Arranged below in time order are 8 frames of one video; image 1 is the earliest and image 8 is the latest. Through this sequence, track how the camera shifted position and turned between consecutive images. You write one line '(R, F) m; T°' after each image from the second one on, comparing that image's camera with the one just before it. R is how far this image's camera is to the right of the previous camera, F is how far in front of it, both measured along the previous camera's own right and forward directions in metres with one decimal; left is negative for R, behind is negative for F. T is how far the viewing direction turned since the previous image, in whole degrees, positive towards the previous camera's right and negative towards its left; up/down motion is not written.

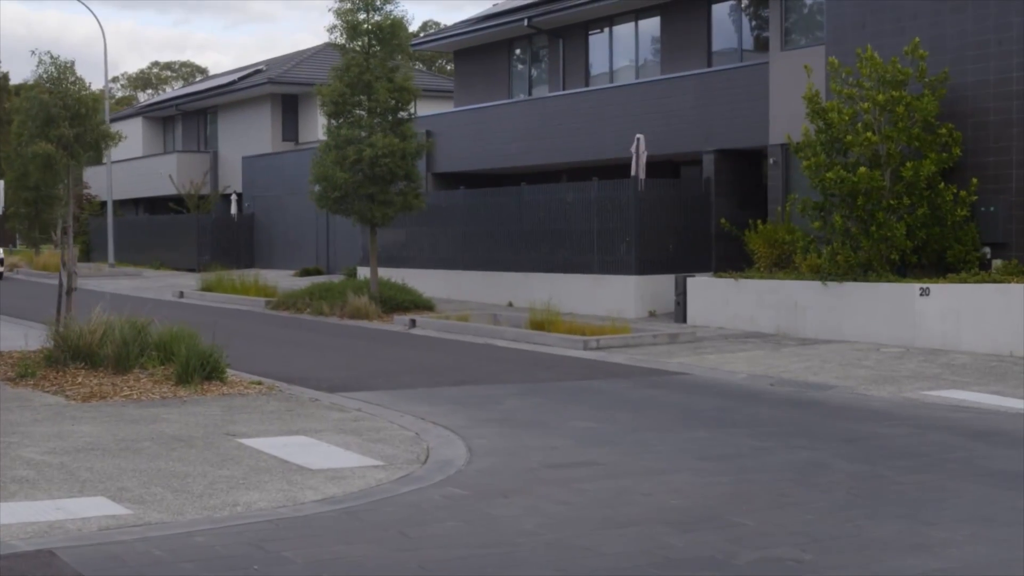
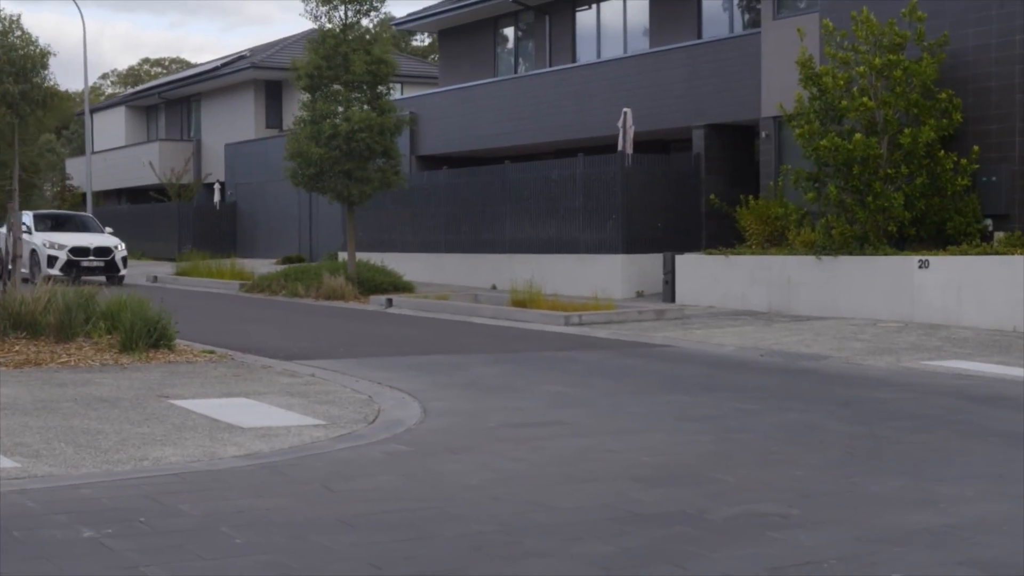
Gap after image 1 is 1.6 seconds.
(+0.3, +1.1) m; 0°
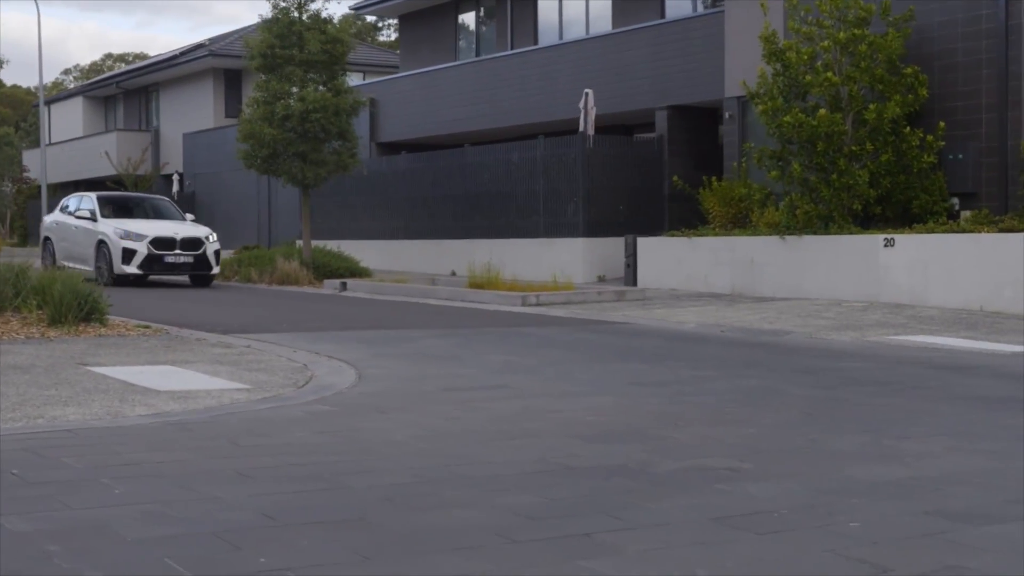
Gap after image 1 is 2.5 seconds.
(+0.2, +0.6) m; +1°
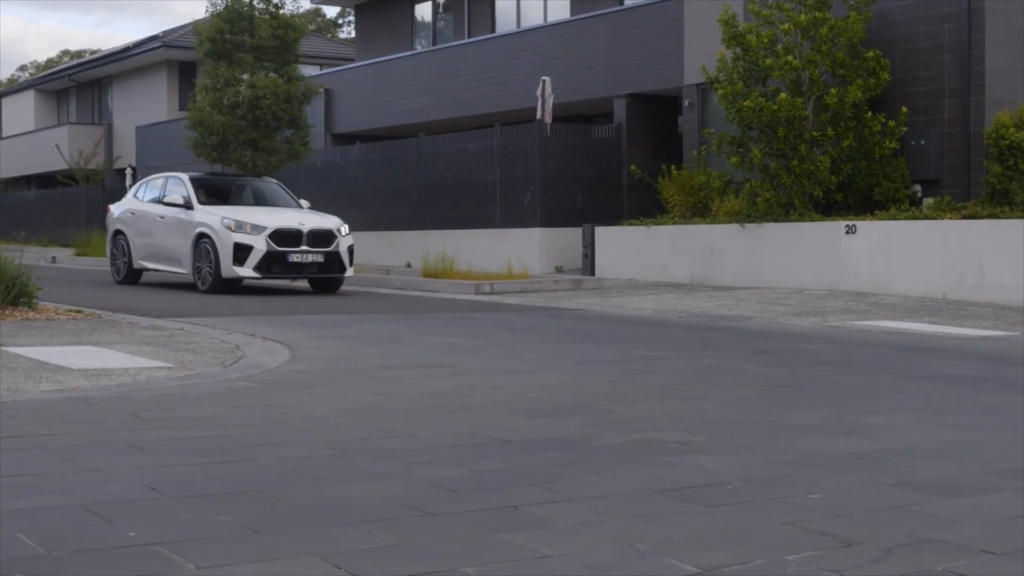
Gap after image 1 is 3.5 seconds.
(+0.1, +0.6) m; +1°
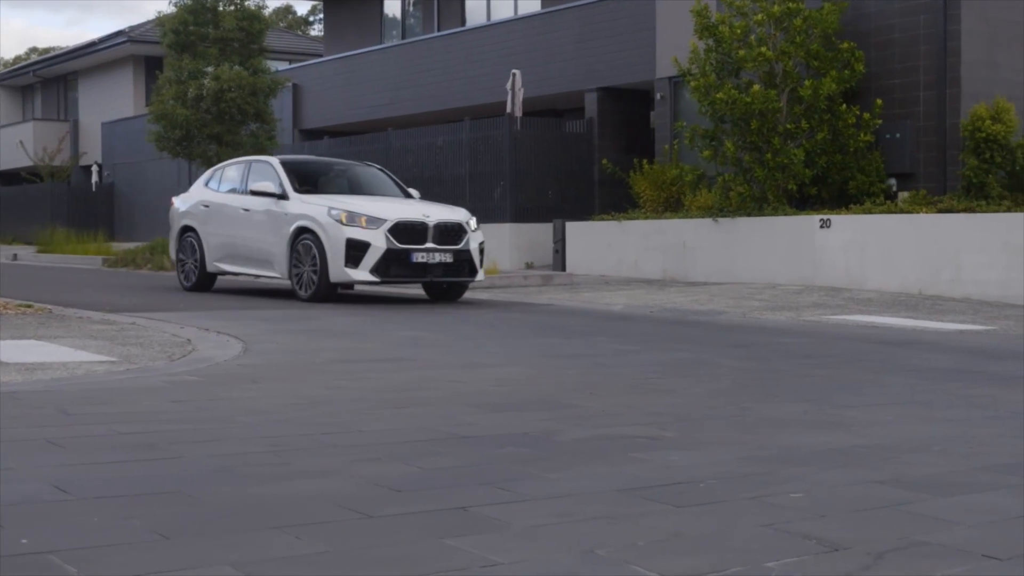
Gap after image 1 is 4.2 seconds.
(+0.1, +0.4) m; +1°
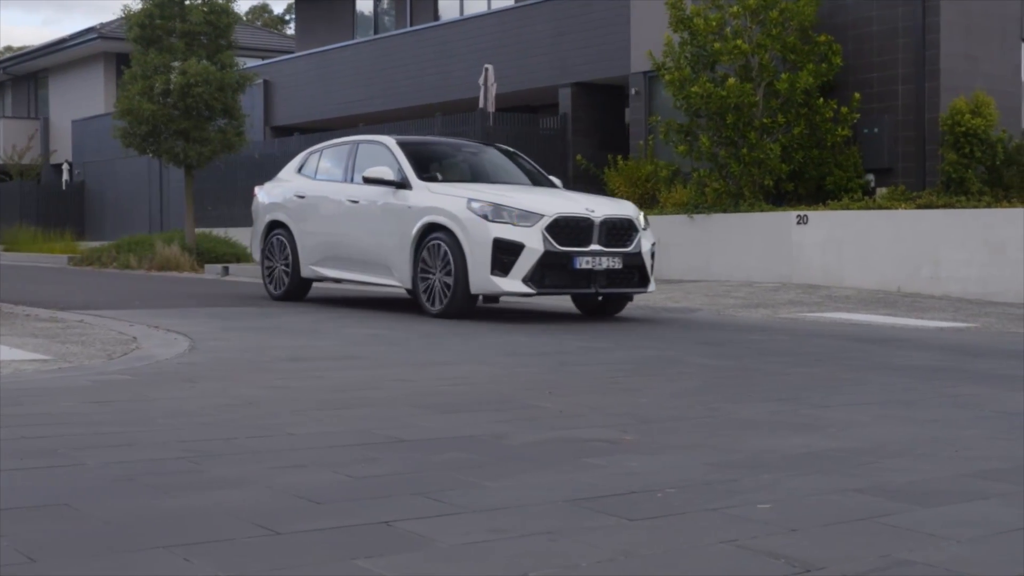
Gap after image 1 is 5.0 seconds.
(+0.1, +0.4) m; +1°
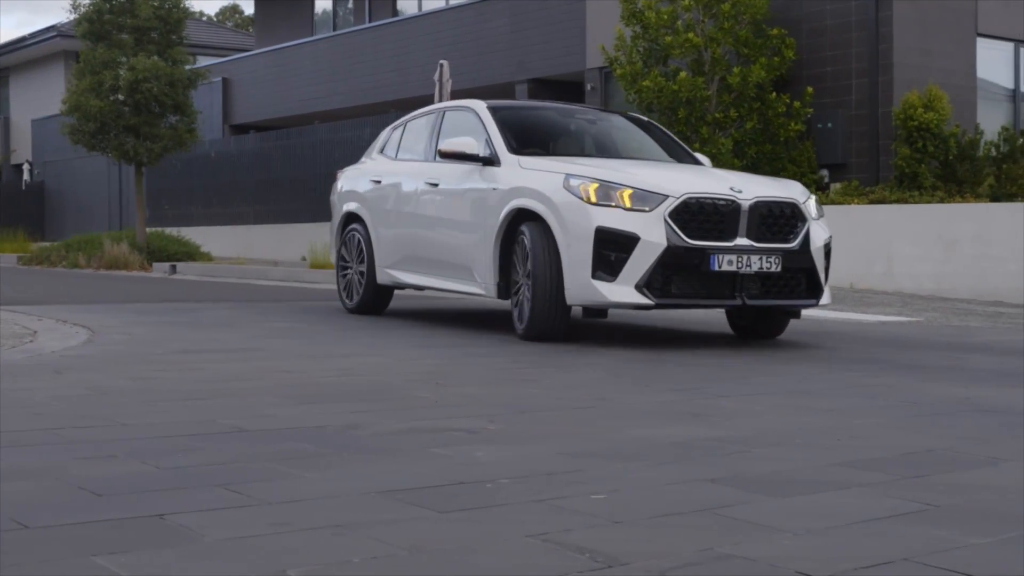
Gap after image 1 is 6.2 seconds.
(+0.4, +0.3) m; +1°
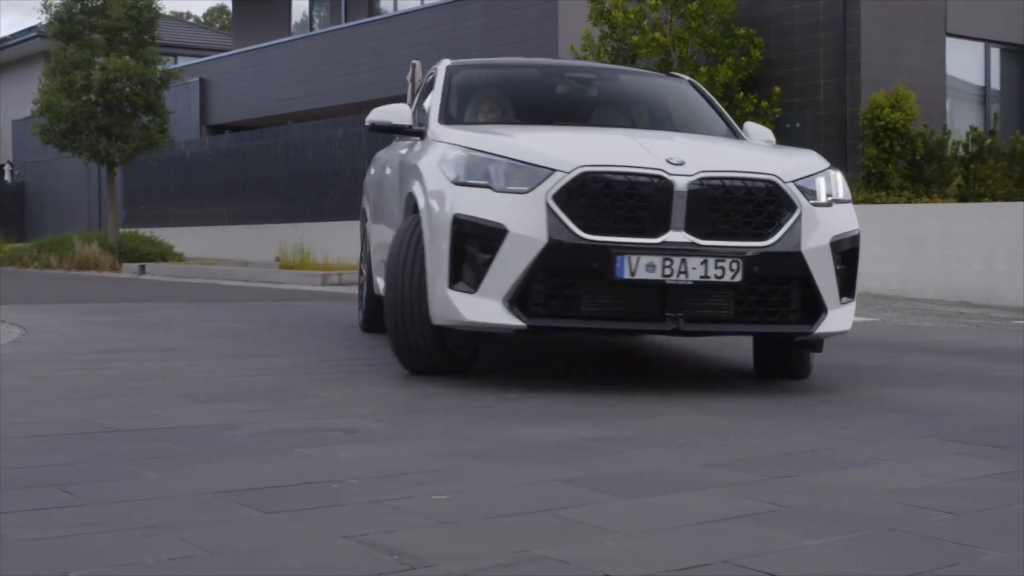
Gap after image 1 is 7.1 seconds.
(+0.3, +0.1) m; 0°
